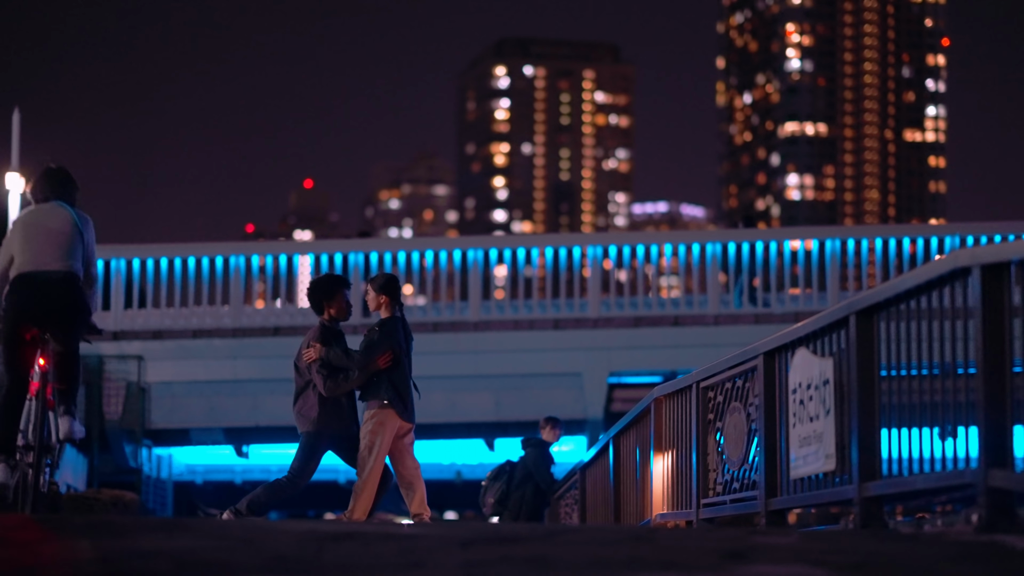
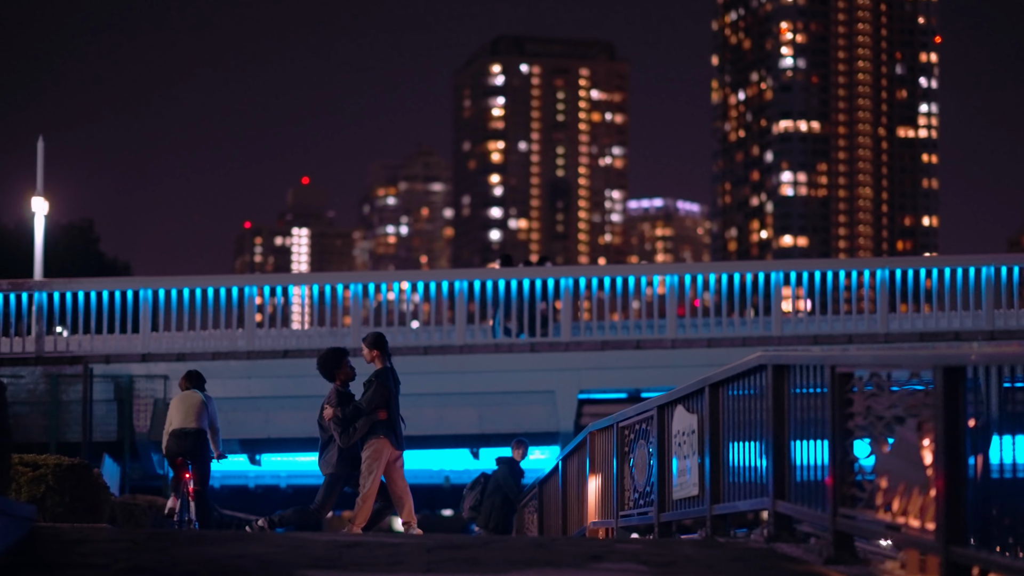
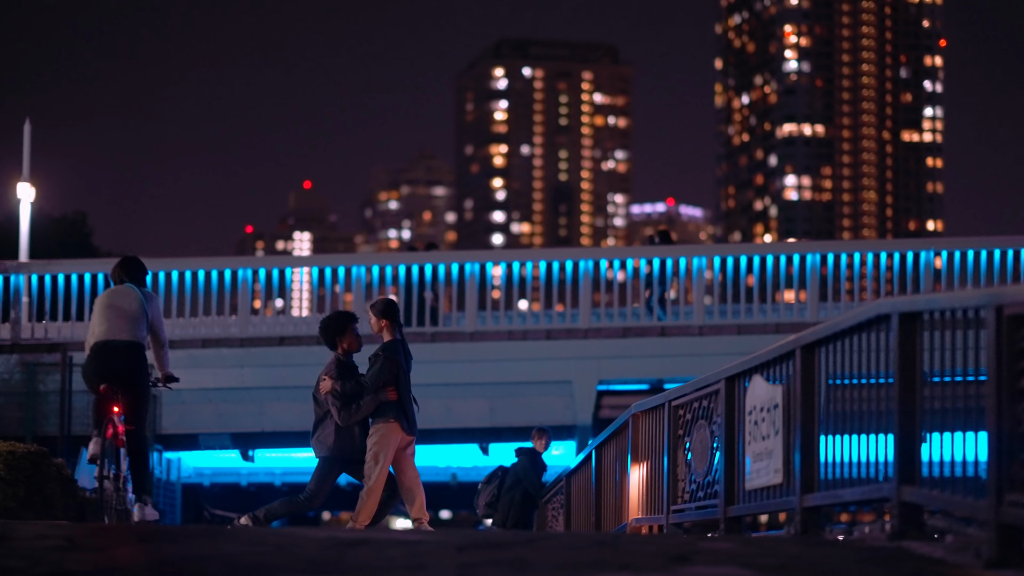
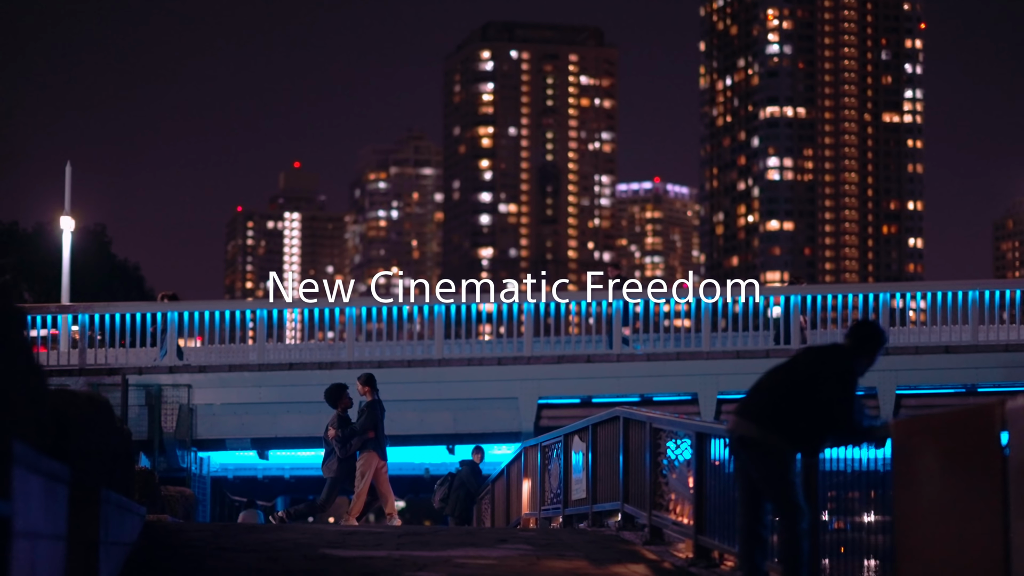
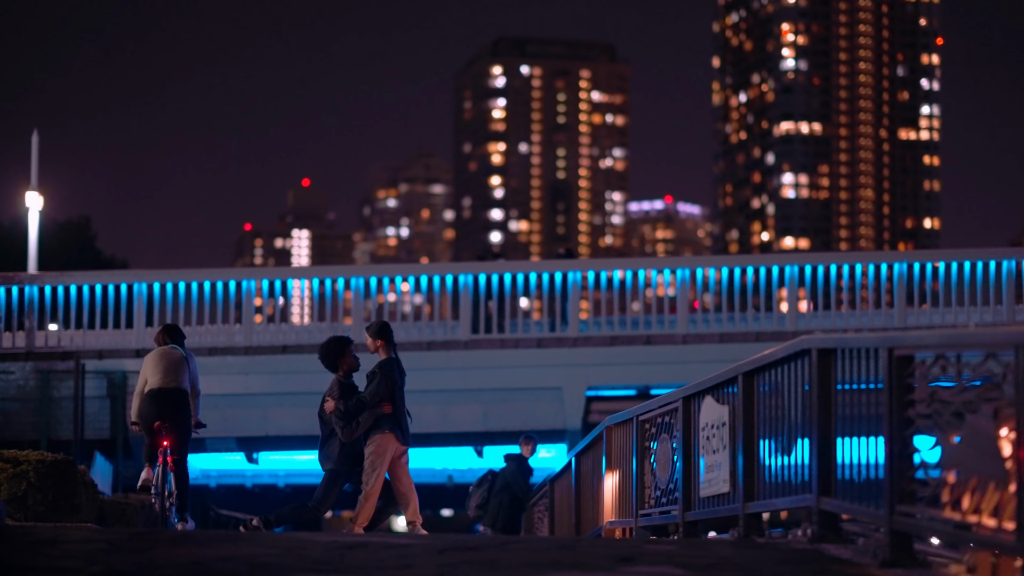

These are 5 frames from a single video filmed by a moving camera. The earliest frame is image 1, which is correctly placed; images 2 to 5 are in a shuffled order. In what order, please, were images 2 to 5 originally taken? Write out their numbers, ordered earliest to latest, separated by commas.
3, 5, 2, 4
